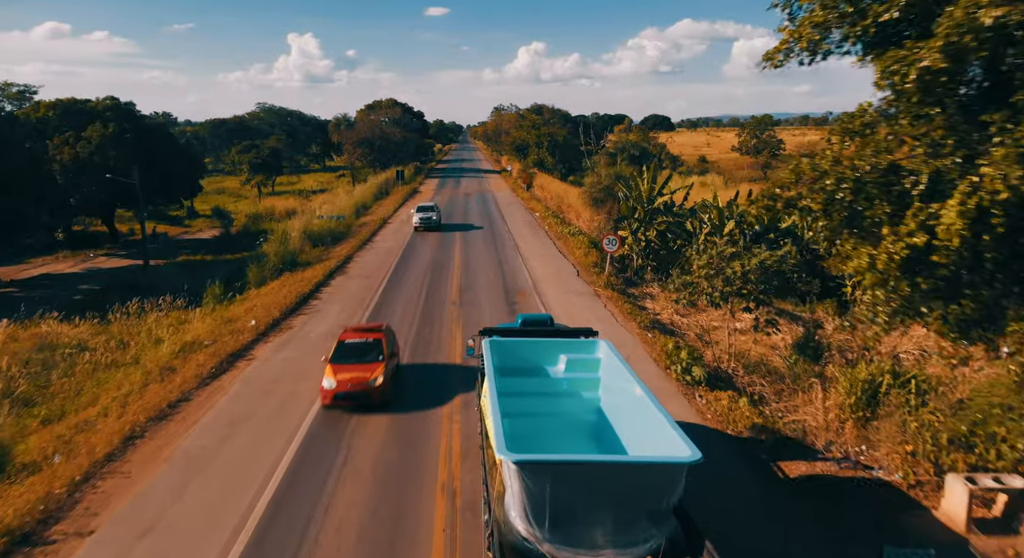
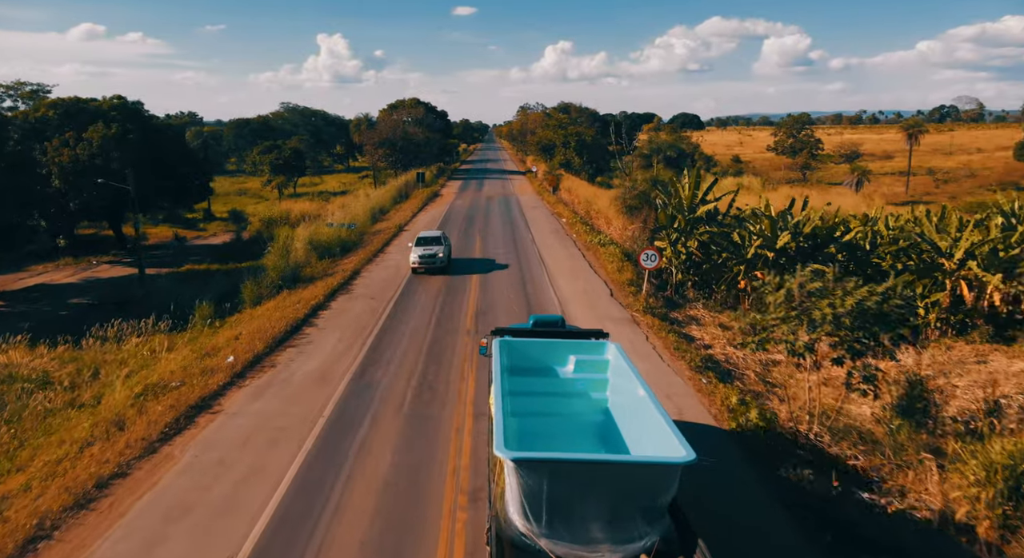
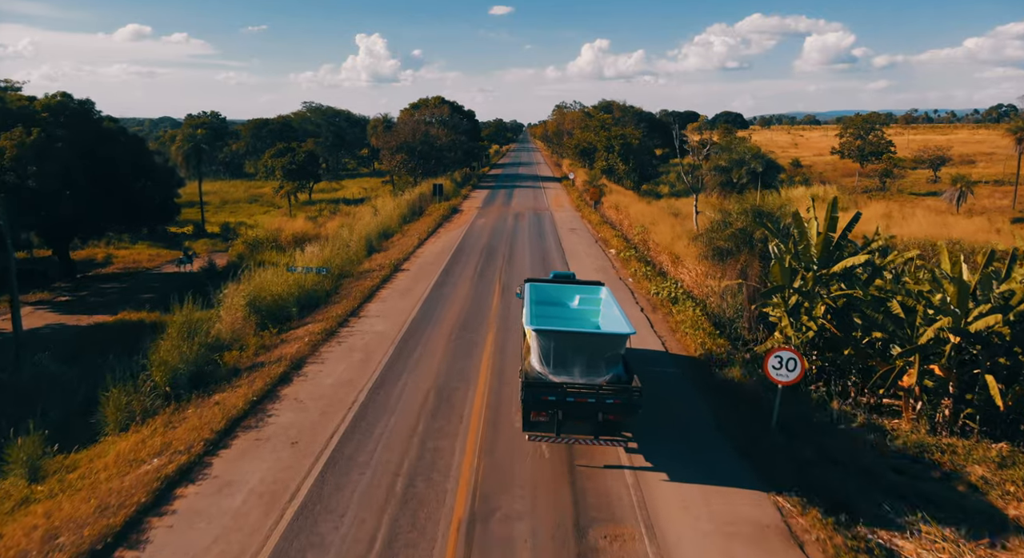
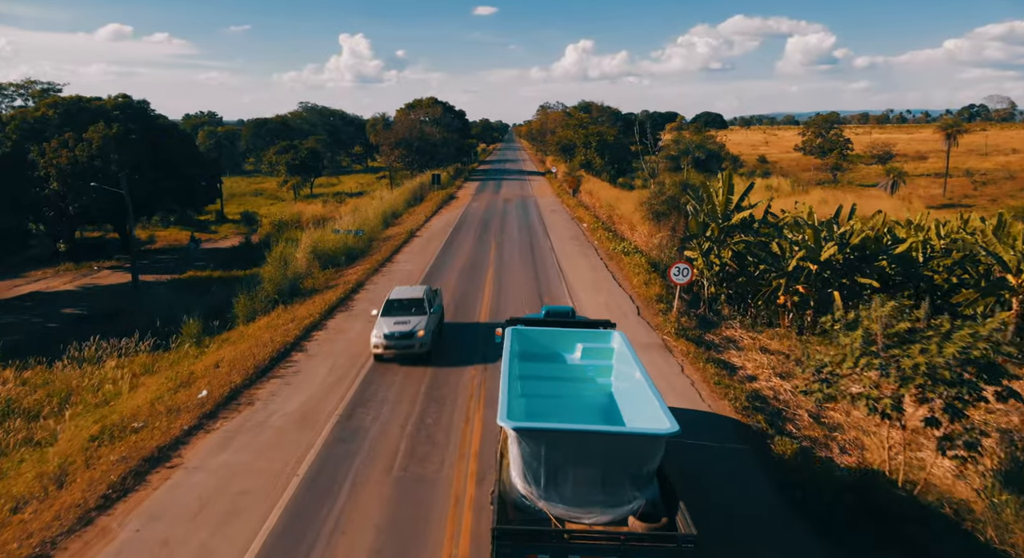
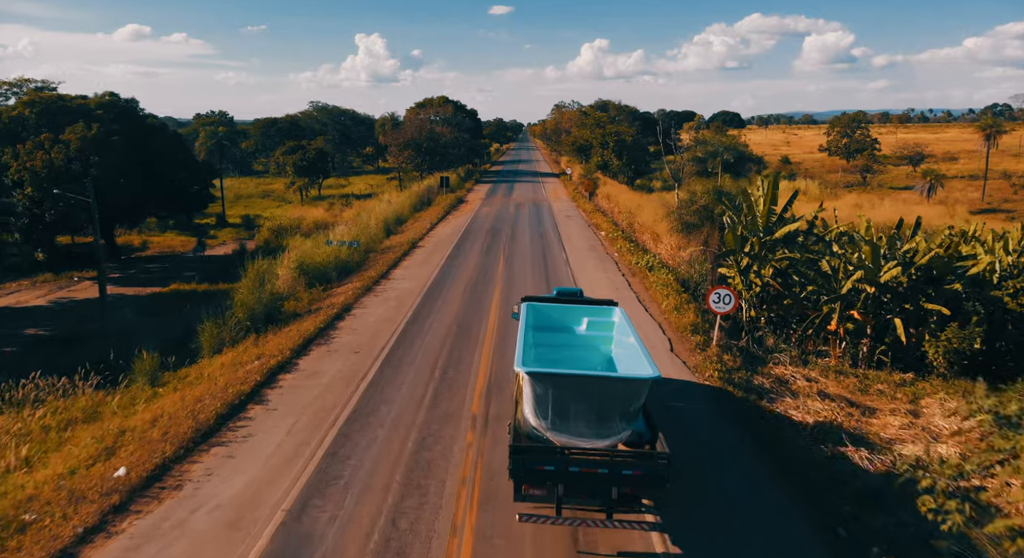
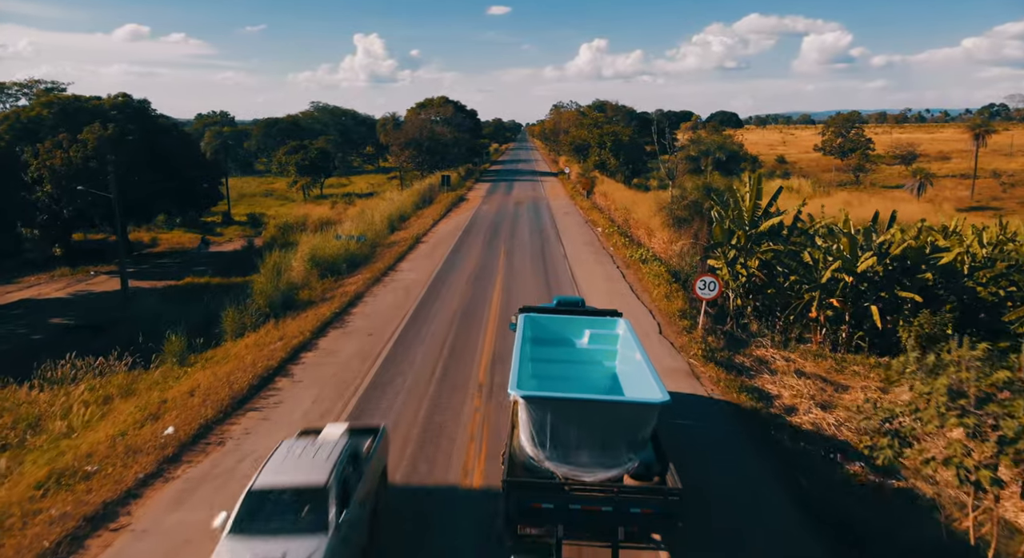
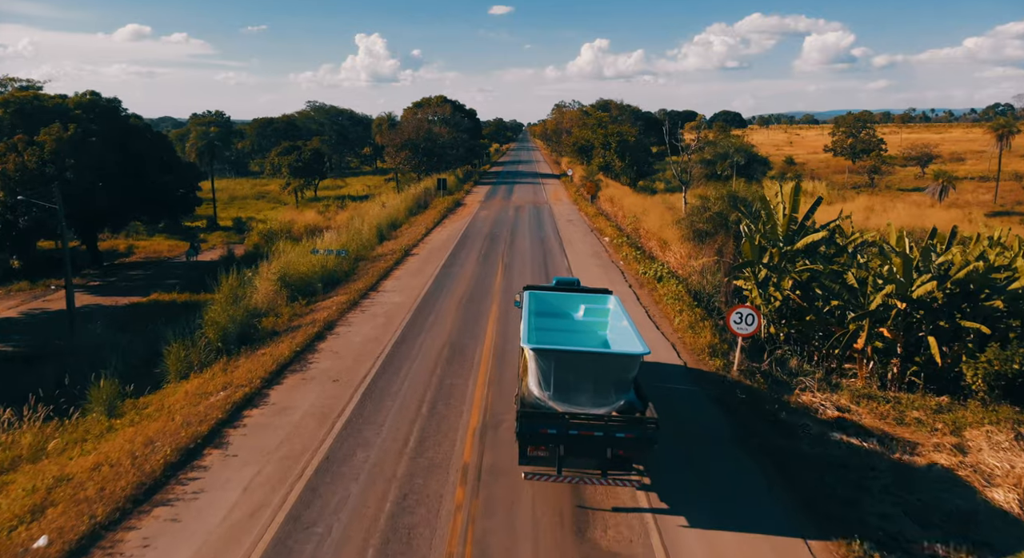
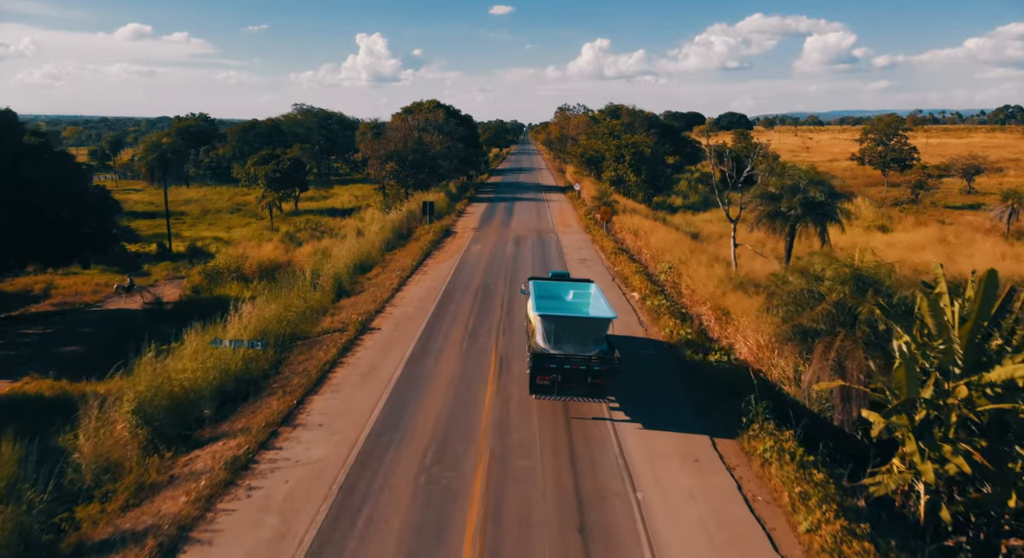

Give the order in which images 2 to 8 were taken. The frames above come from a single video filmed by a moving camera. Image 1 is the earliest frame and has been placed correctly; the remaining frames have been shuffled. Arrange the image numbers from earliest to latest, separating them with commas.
2, 4, 6, 5, 7, 3, 8
